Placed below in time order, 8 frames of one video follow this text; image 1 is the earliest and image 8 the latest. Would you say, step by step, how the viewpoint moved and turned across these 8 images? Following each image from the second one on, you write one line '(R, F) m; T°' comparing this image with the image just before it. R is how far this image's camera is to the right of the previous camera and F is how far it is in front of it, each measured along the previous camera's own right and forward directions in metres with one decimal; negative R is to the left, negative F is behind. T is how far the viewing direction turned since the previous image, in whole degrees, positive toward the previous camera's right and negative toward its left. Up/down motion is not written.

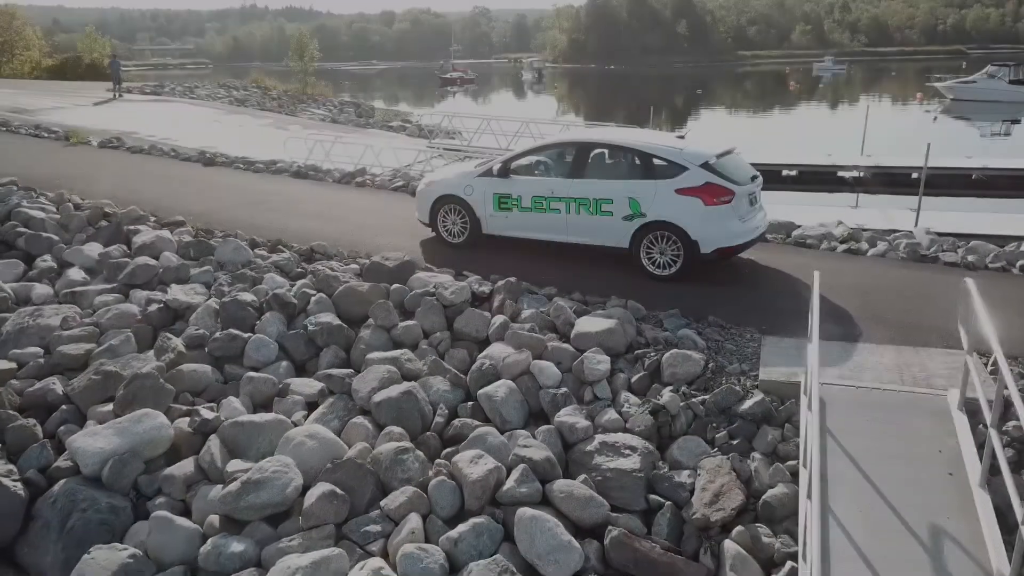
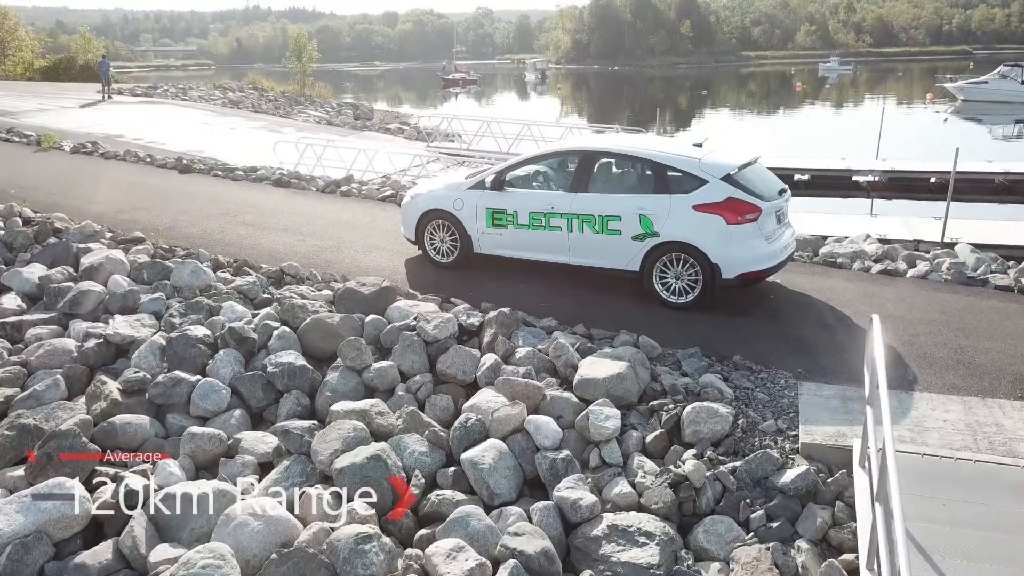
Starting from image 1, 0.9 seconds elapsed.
(+0.1, +1.2) m; 0°
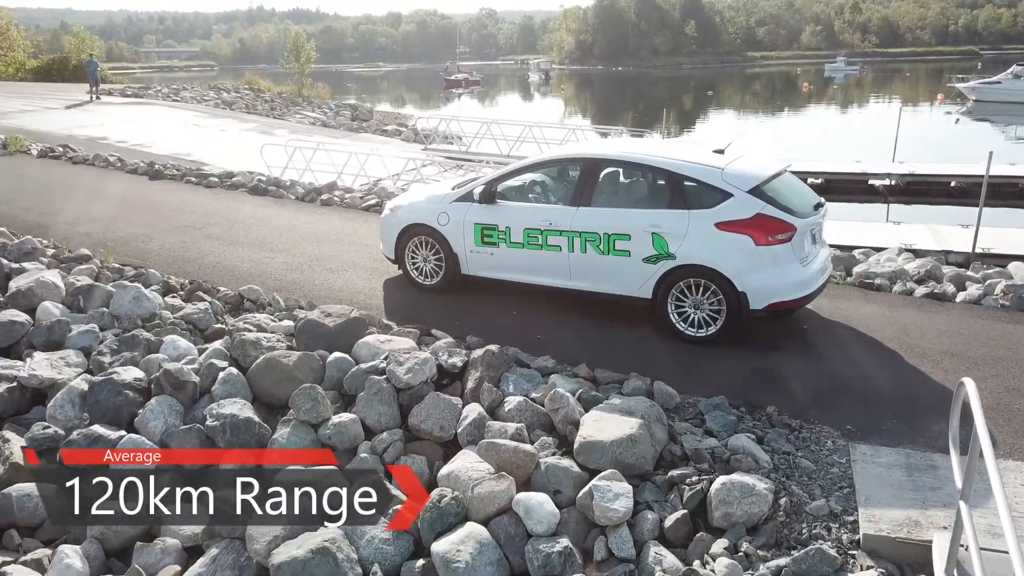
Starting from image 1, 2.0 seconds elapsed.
(+0.1, +1.2) m; 0°
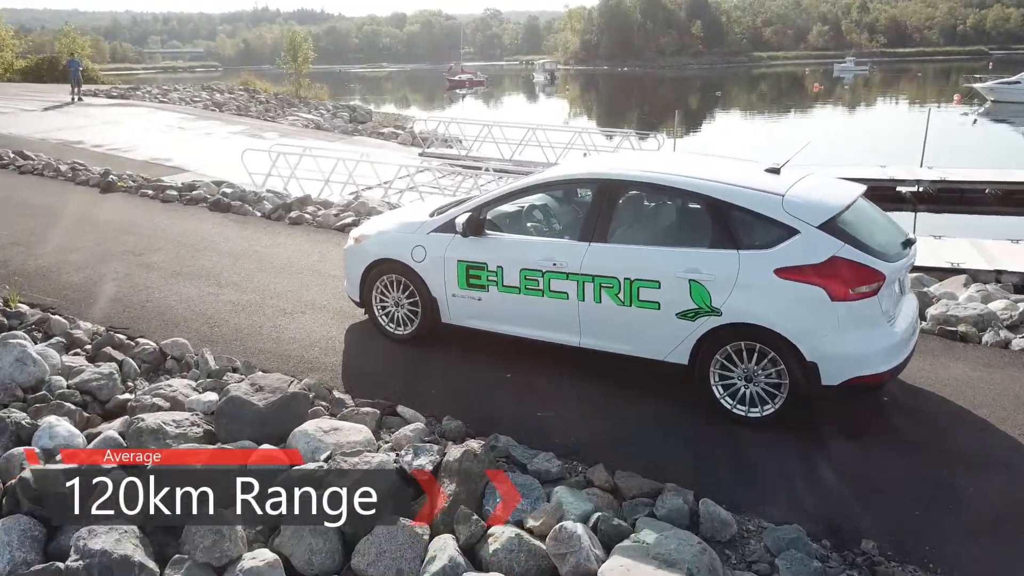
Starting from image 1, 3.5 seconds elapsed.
(+0.1, +1.7) m; 0°
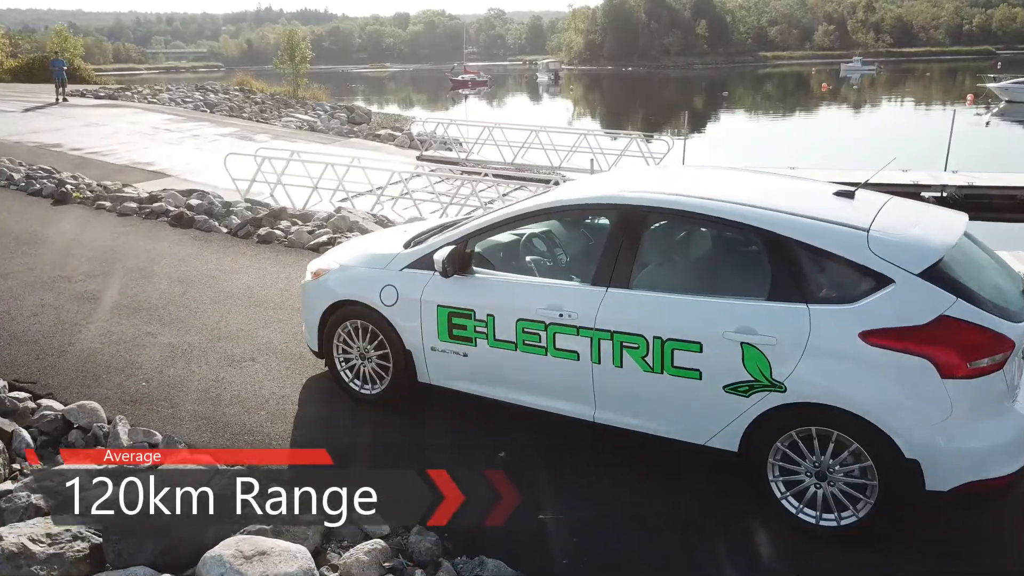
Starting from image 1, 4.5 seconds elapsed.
(+0.1, +1.3) m; 0°
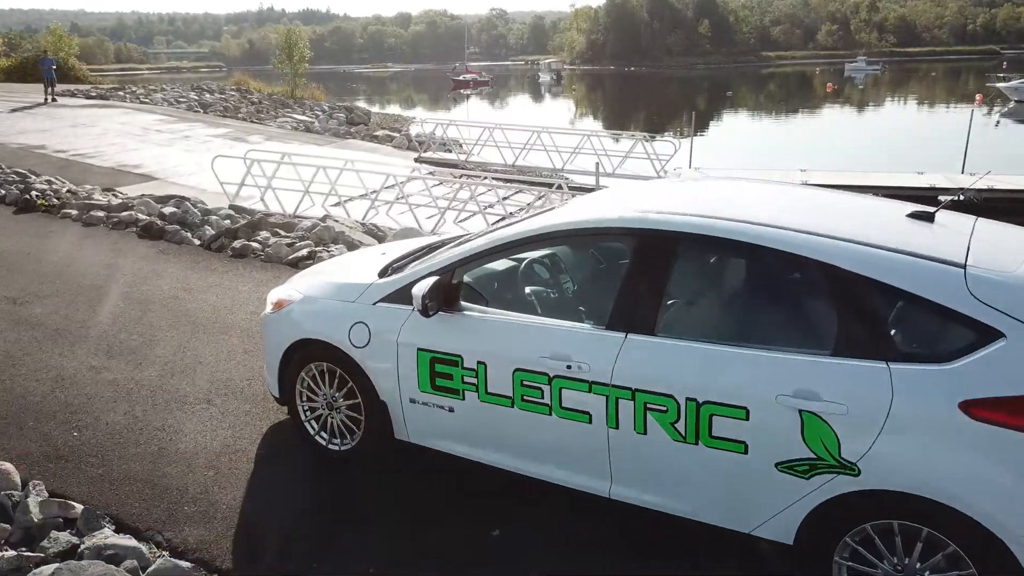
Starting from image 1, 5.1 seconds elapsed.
(0.0, +0.9) m; 0°
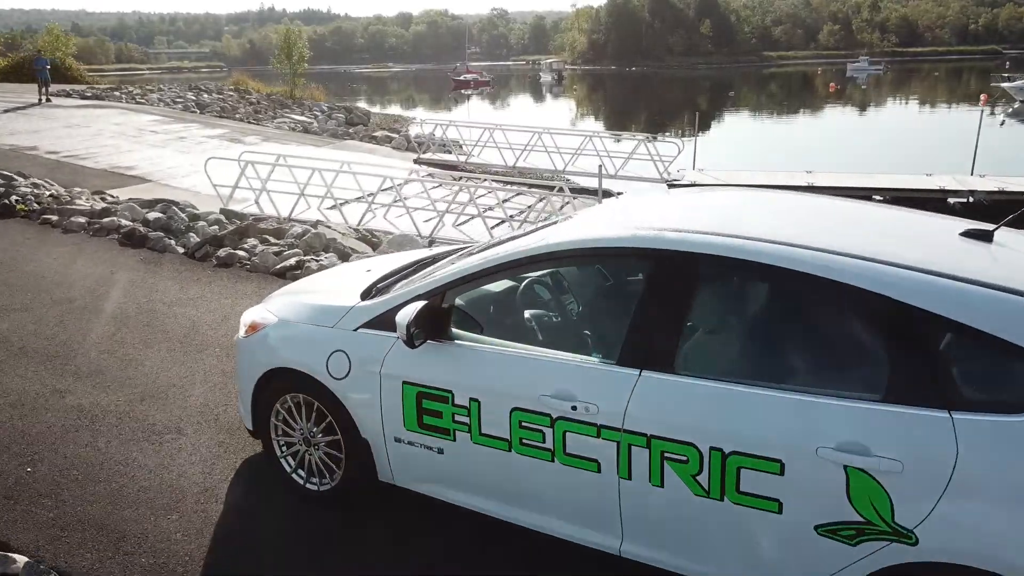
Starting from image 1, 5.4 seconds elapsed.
(0.0, +0.5) m; 0°
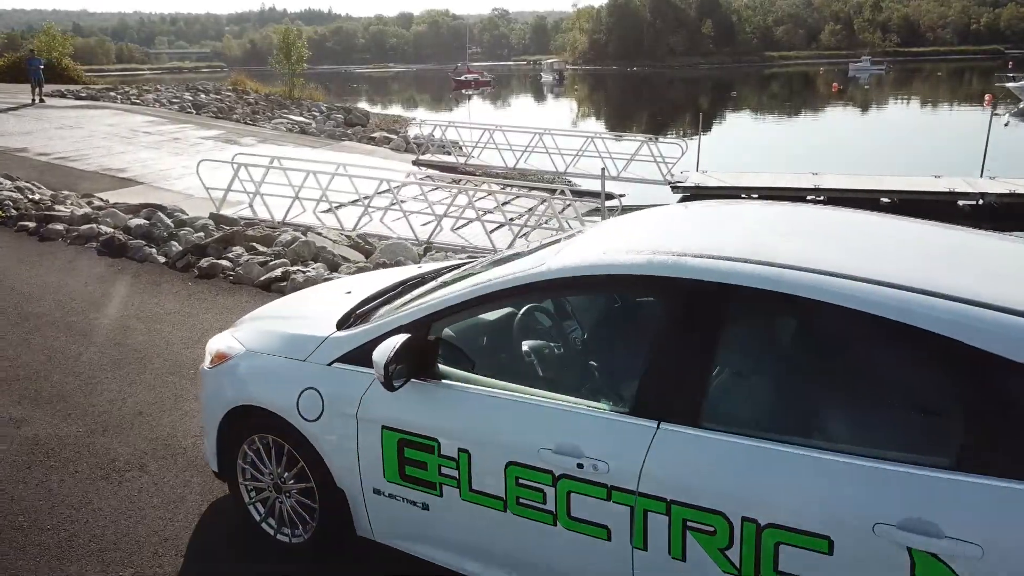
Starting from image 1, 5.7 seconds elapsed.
(0.0, +0.5) m; 0°
